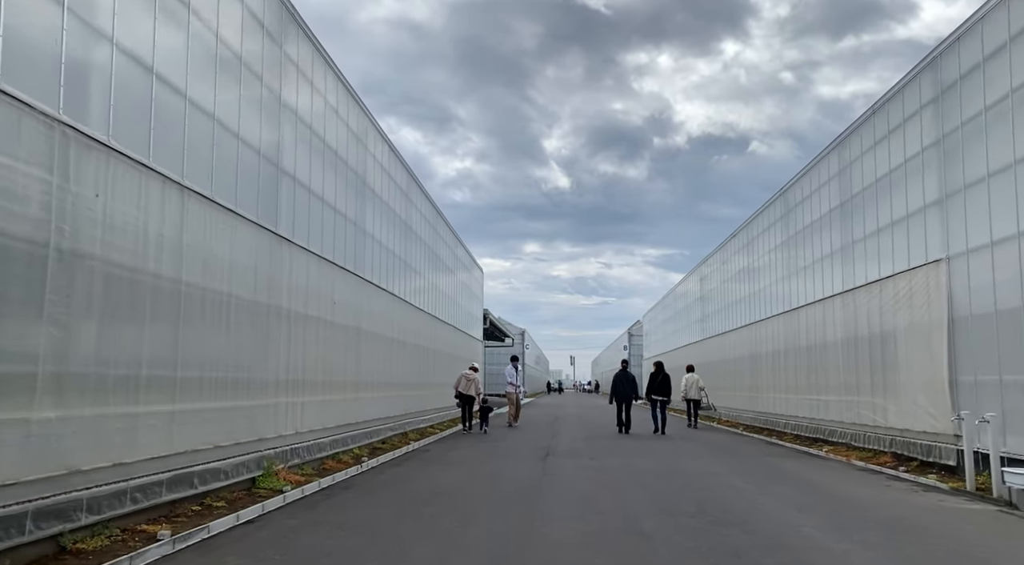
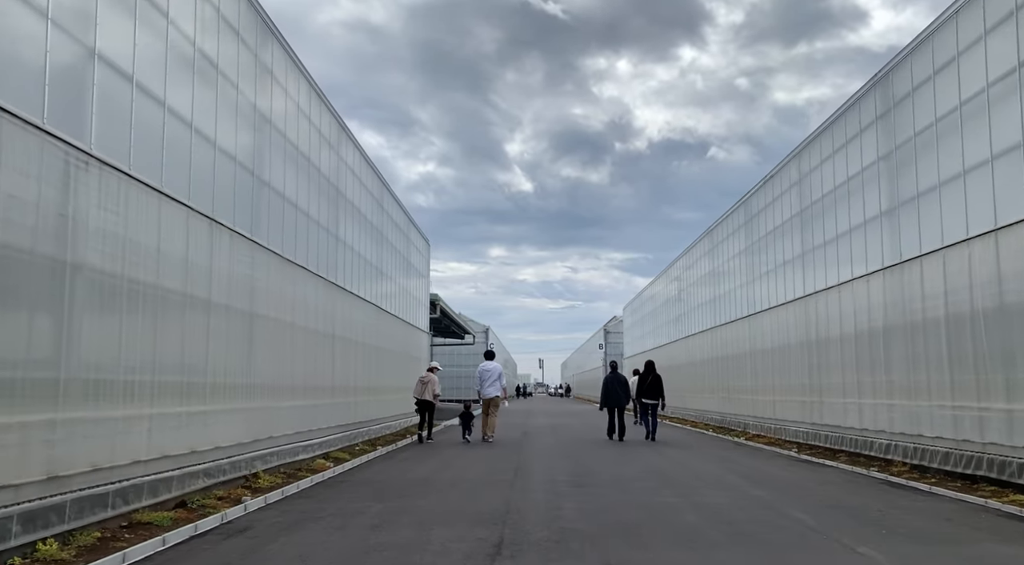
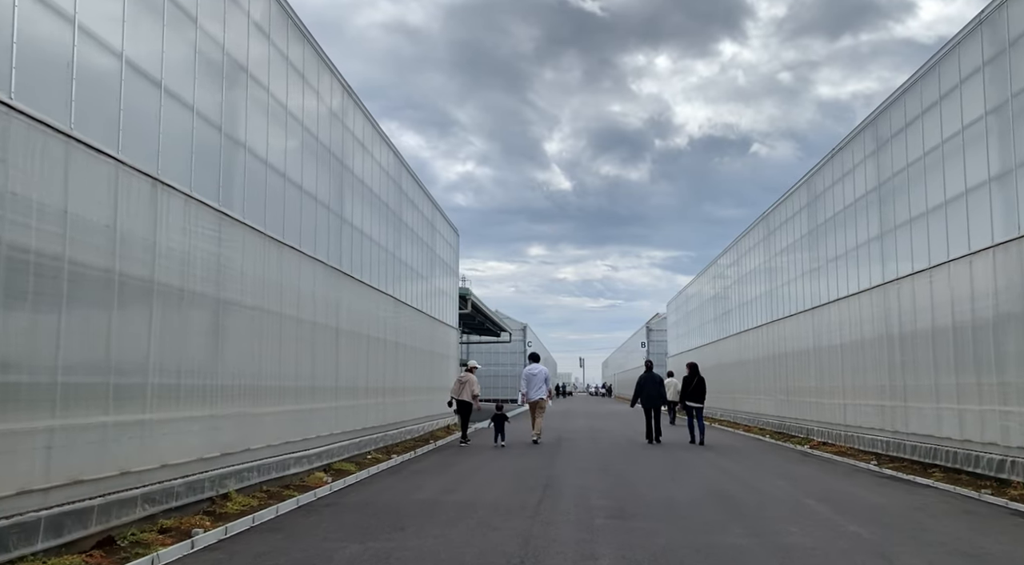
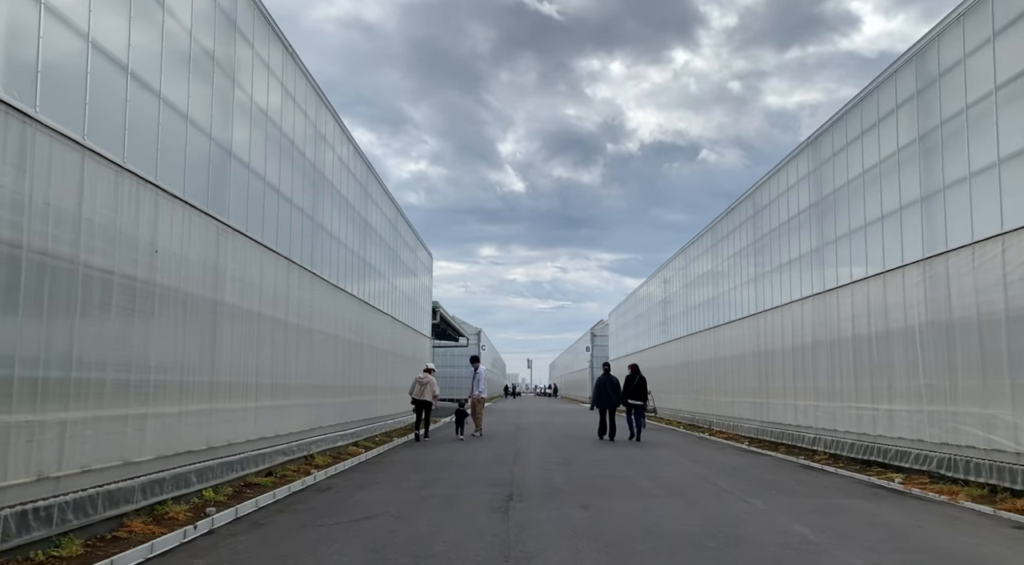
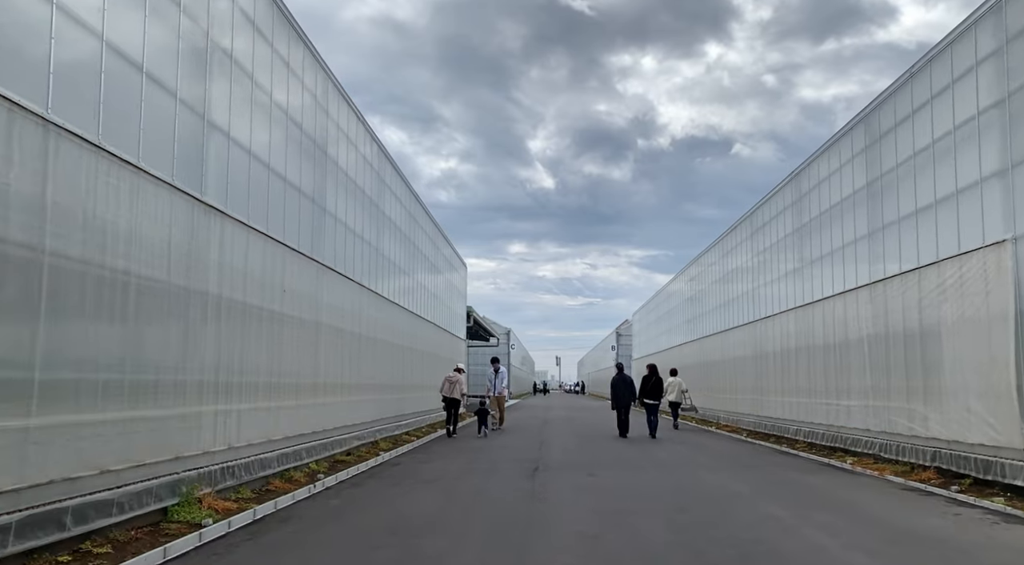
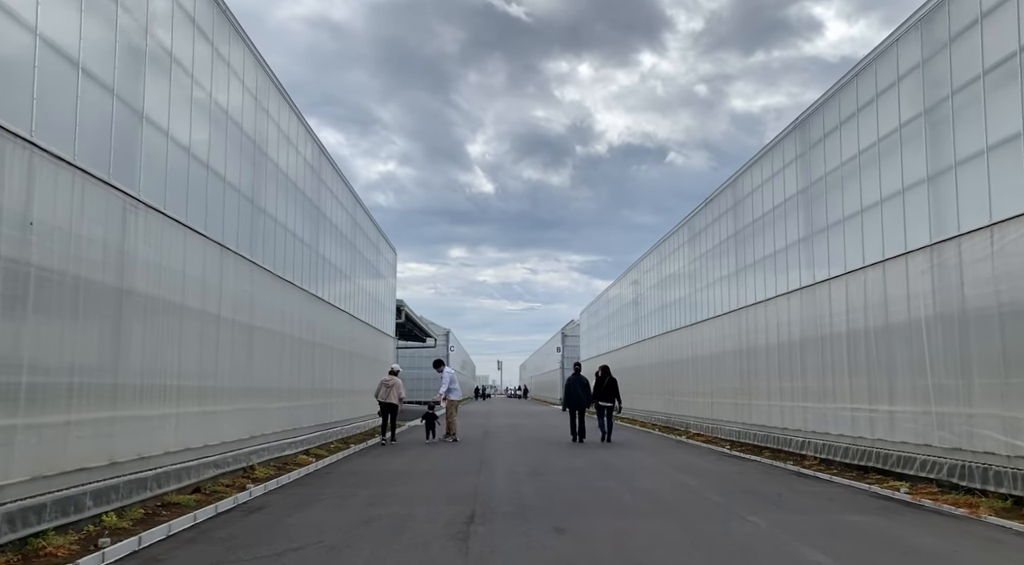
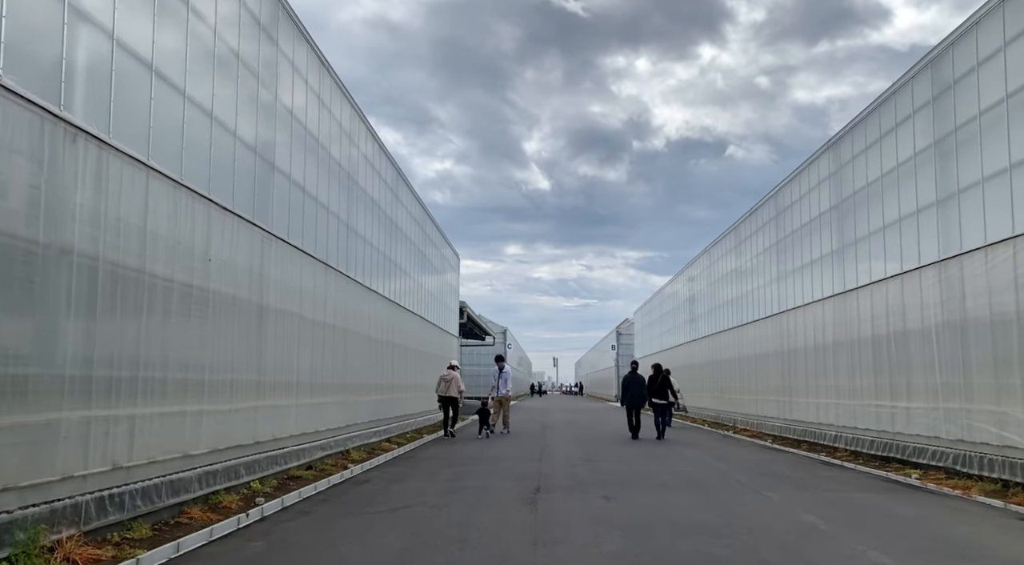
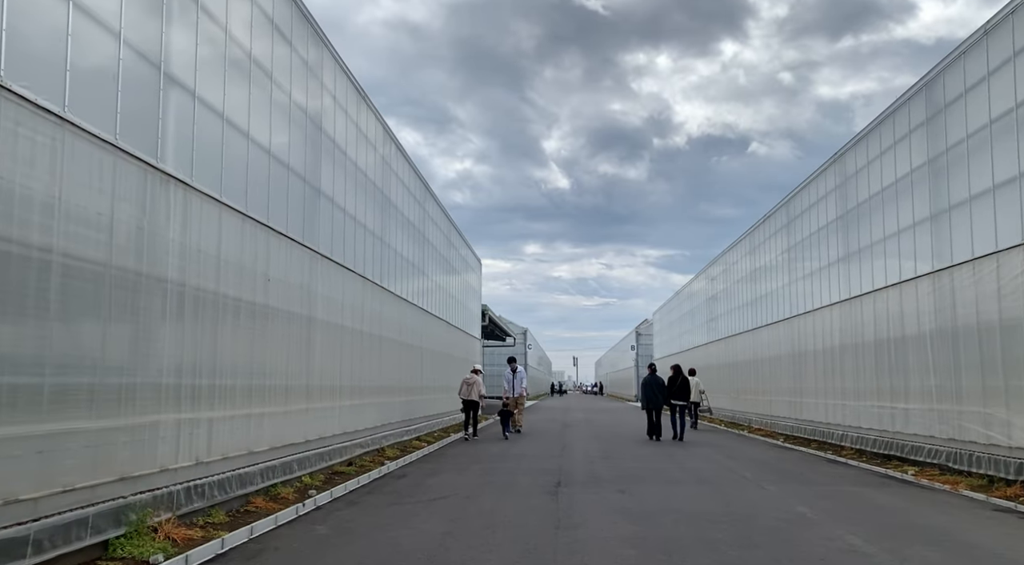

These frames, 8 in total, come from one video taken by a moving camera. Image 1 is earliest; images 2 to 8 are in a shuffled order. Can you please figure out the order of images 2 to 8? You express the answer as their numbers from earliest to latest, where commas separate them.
5, 8, 7, 4, 6, 2, 3
